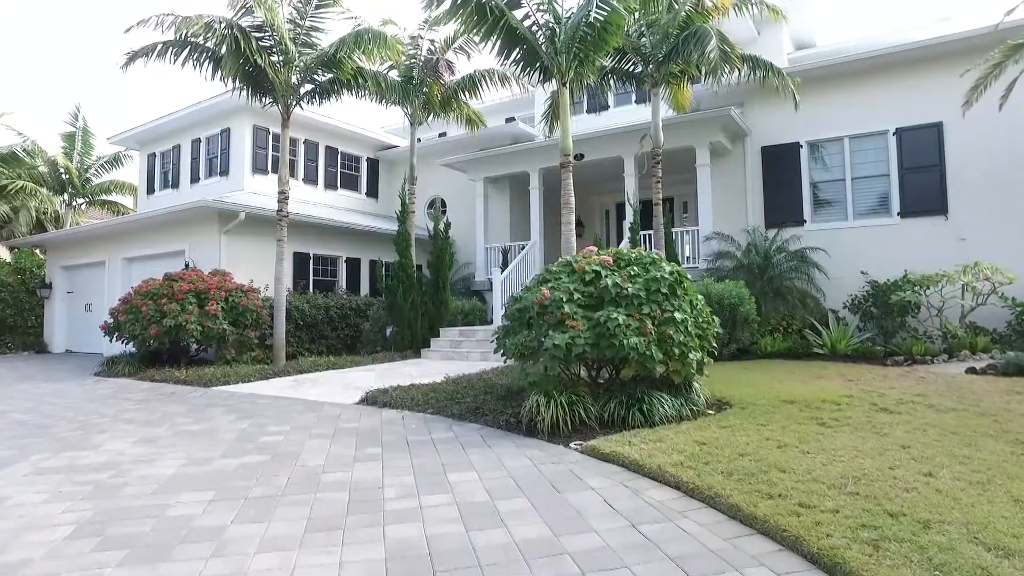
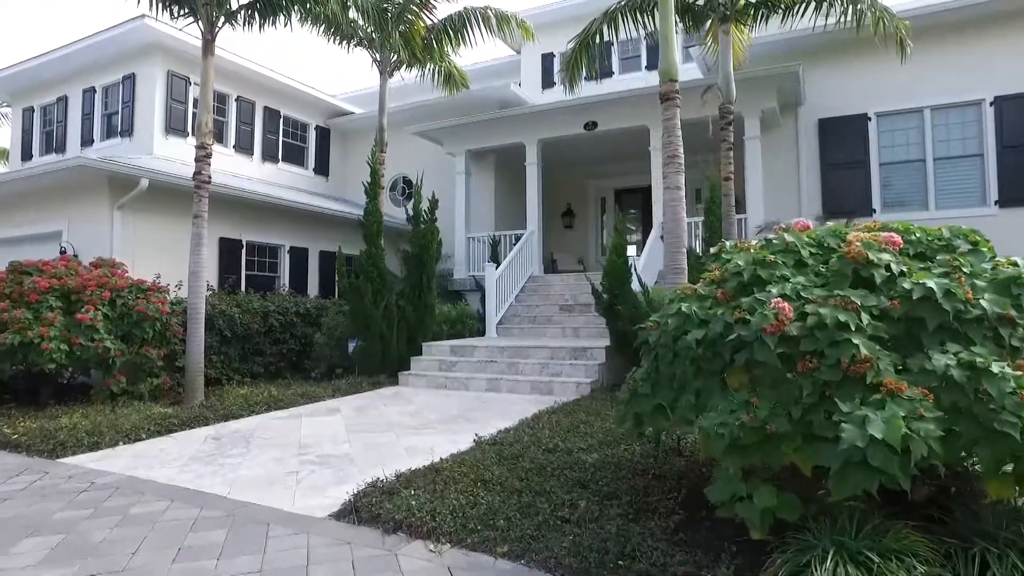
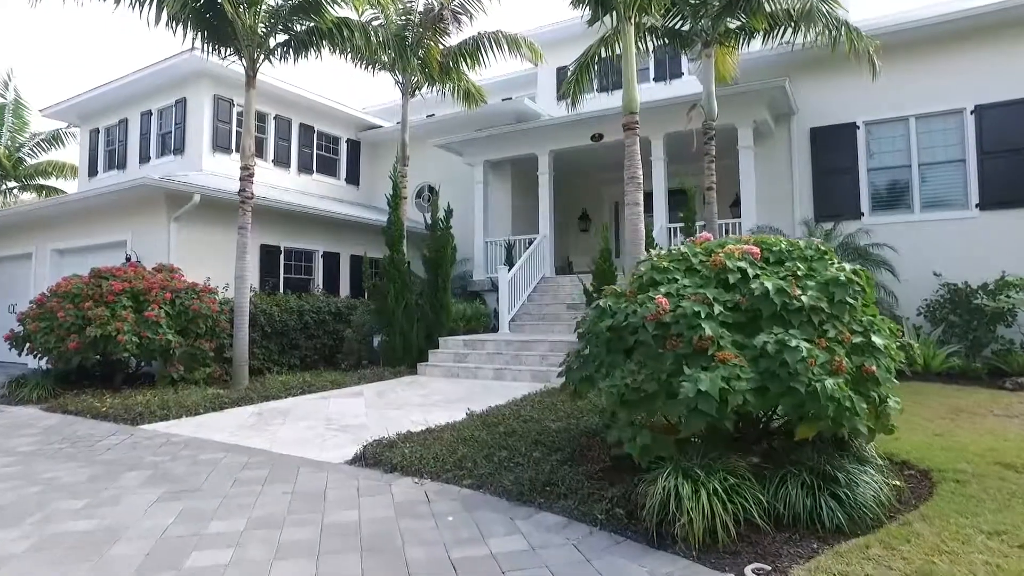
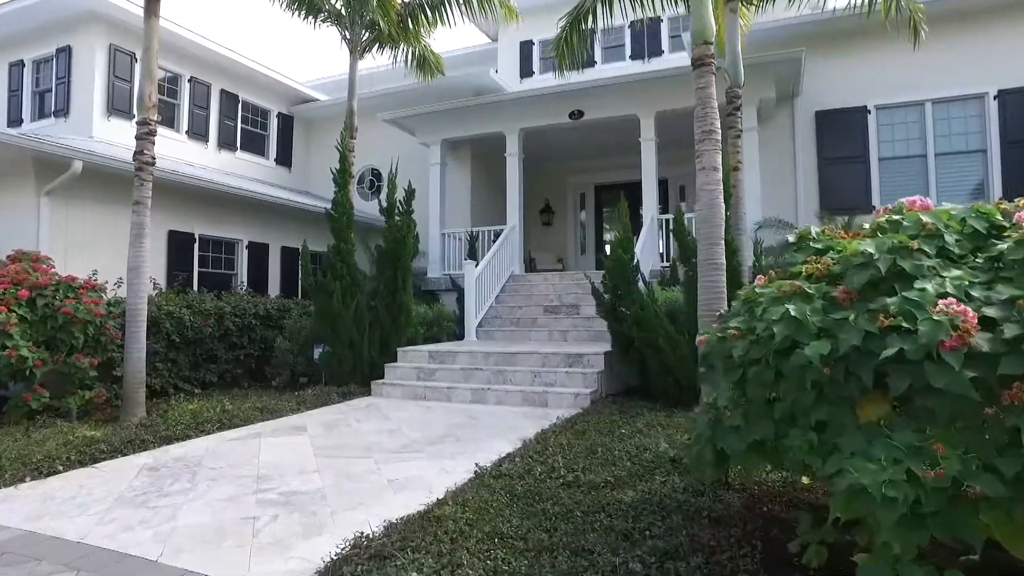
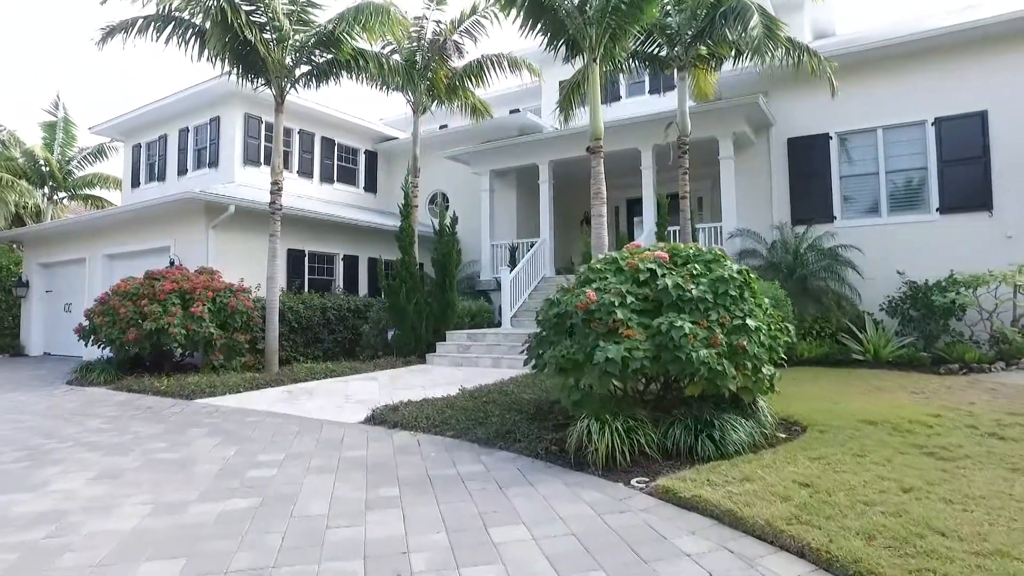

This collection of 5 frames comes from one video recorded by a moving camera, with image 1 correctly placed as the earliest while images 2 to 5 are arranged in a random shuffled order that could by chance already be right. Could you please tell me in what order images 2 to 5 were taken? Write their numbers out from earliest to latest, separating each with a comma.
5, 3, 2, 4
